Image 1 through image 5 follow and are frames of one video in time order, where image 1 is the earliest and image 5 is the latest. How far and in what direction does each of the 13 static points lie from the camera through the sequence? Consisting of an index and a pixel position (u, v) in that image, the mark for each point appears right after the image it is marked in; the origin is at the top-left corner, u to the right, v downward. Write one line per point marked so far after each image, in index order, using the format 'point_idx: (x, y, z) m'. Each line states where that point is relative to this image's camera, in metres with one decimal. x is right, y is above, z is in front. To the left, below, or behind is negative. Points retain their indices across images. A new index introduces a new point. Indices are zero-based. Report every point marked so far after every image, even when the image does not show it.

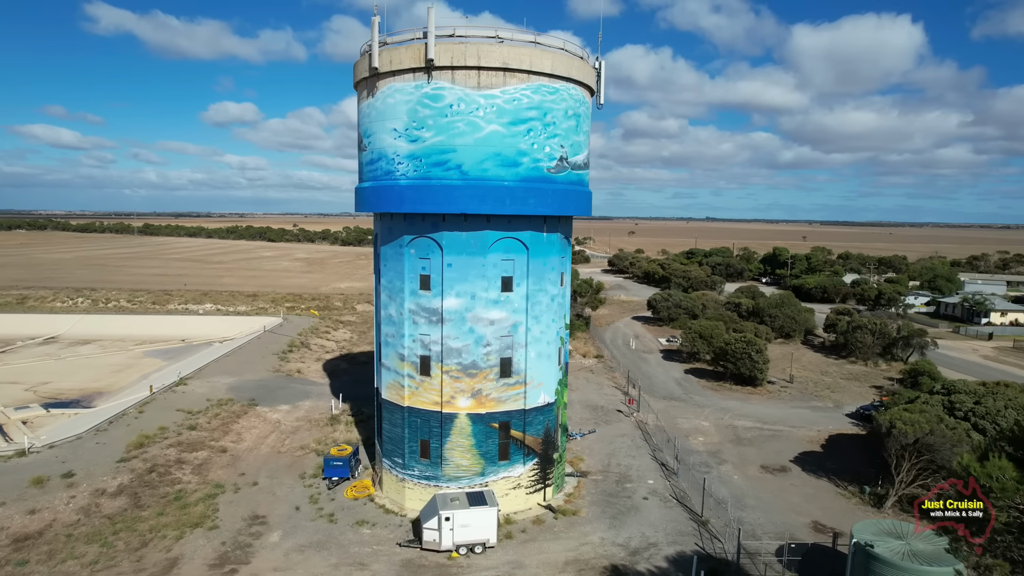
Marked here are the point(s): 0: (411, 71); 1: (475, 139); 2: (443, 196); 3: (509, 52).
0: (-3.0, +6.6, +19.6) m
1: (-1.1, +4.5, +19.5) m
2: (-2.0, +2.8, +19.5) m
3: (-0.1, +7.0, +19.3) m
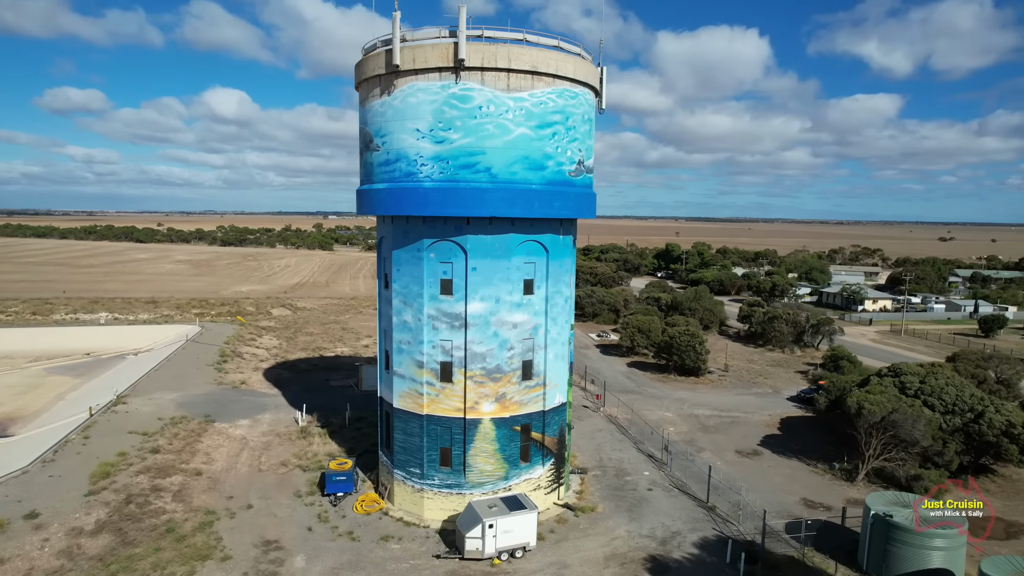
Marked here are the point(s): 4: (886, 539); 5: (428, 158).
0: (-2.2, +6.4, +19.1) m
1: (-0.2, +4.4, +19.4) m
2: (-1.1, +2.6, +19.2) m
3: (+0.8, +6.9, +19.4) m
4: (+10.5, -7.1, +18.3) m
5: (-2.5, +3.9, +19.5) m
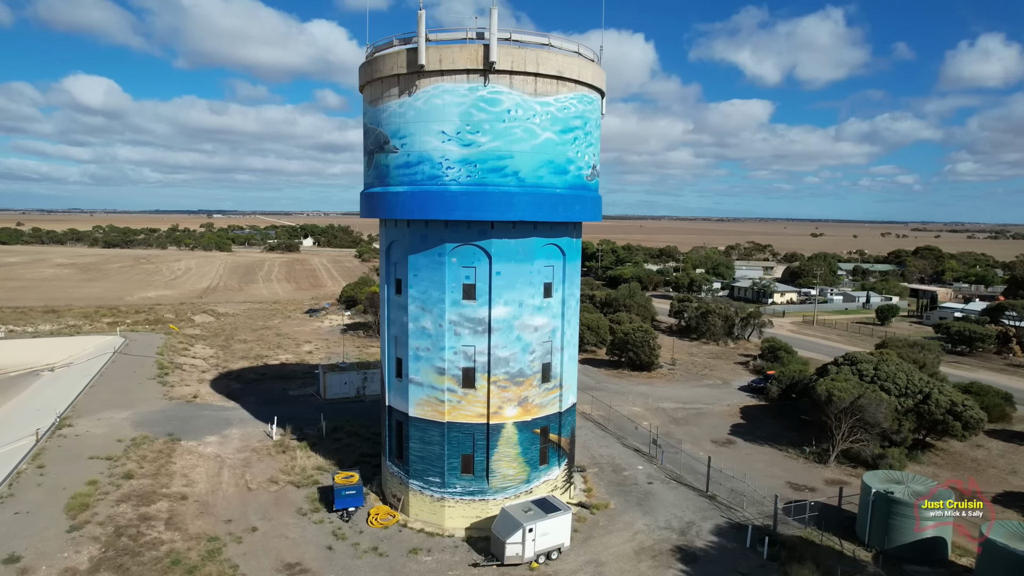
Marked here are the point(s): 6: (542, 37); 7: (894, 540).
0: (-1.4, +6.2, +18.8) m
1: (+0.6, +4.3, +19.4) m
2: (-0.2, +2.5, +19.1) m
3: (+1.5, +6.8, +19.5) m
4: (+11.5, -7.0, +20.0) m
5: (-1.7, +3.7, +19.1) m
6: (+0.9, +7.5, +19.5) m
7: (+11.7, -7.8, +19.9) m
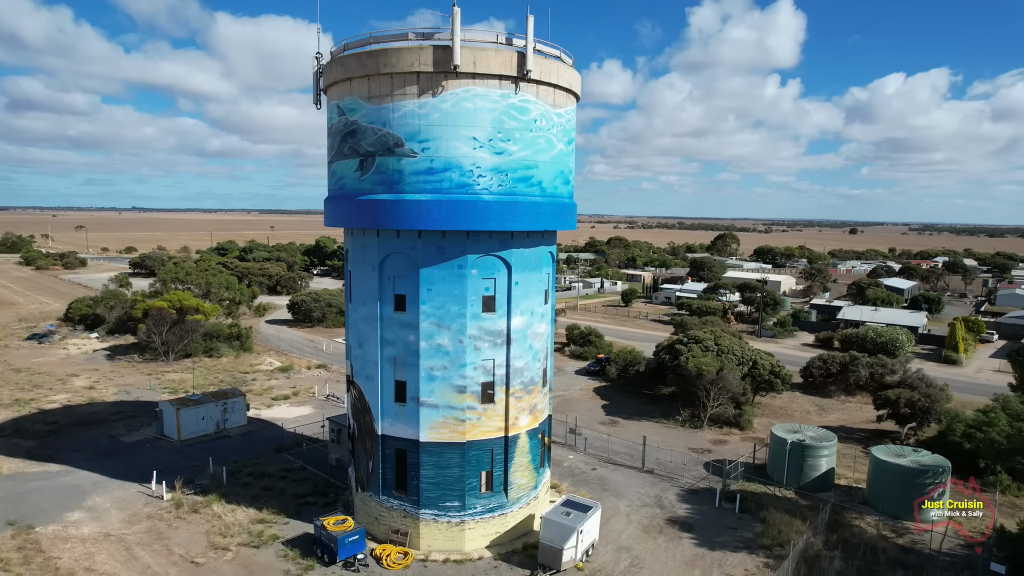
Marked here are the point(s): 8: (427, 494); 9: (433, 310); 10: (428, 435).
0: (-0.4, +5.9, +18.1) m
1: (+1.1, +4.0, +19.6) m
2: (+0.7, +2.2, +19.0) m
3: (+1.8, +6.6, +20.1) m
4: (+11.2, -6.7, +25.3) m
5: (-0.7, +3.4, +18.4) m
6: (+1.2, +7.3, +19.7) m
7: (+11.4, -7.4, +25.3) m
8: (-2.6, -6.3, +19.8) m
9: (-2.3, -0.7, +19.1) m
10: (-2.5, -4.4, +19.6) m
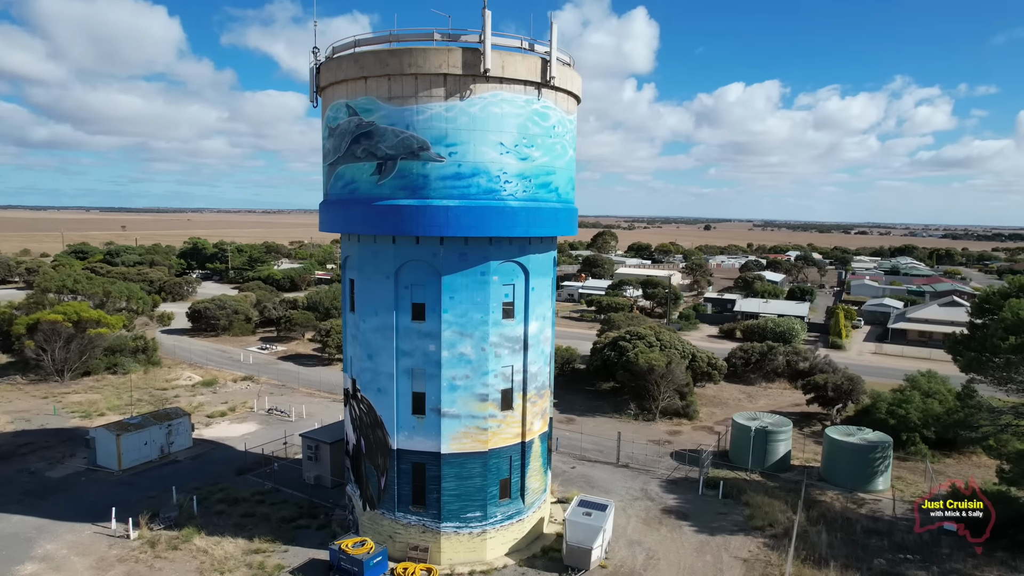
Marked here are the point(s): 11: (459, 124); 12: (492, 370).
0: (+0.3, +5.7, +18.0) m
1: (+1.6, +3.9, +19.8) m
2: (+1.3, +2.0, +19.1) m
3: (+2.1, +6.5, +20.3) m
4: (+10.6, -6.6, +27.4) m
5: (0.0, +3.2, +18.2) m
6: (+1.6, +7.1, +19.9) m
7: (+10.8, -7.3, +27.4) m
8: (-1.9, -6.5, +19.3) m
9: (-1.6, -0.9, +18.7) m
10: (-1.8, -4.6, +19.1) m
11: (-1.5, +4.4, +17.5) m
12: (-0.6, -2.4, +19.2) m
